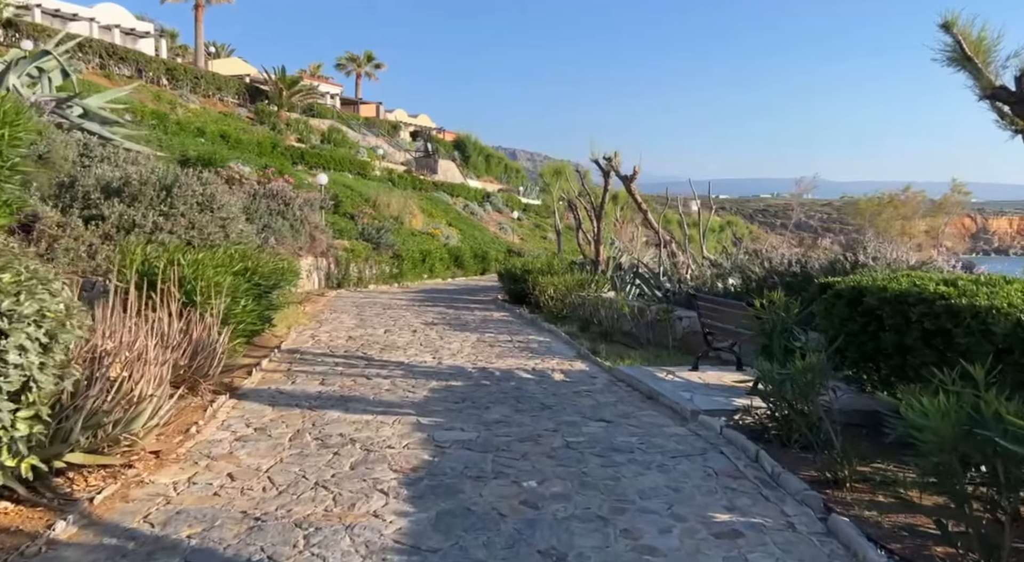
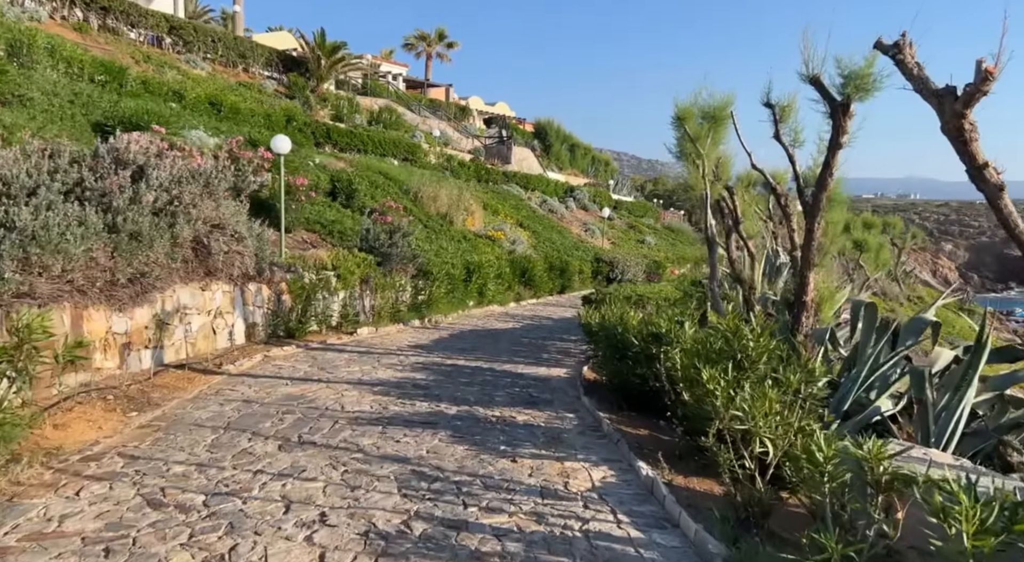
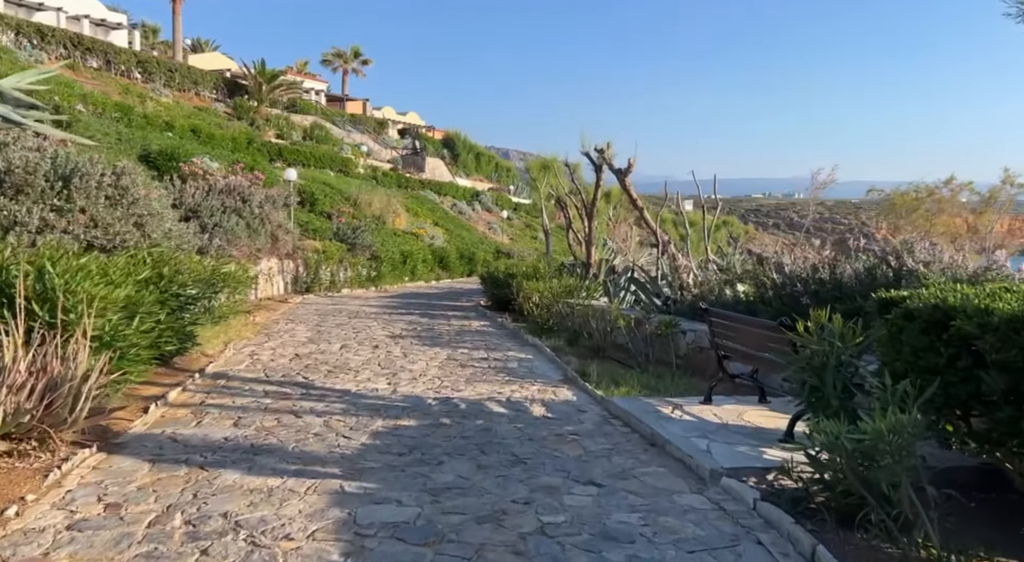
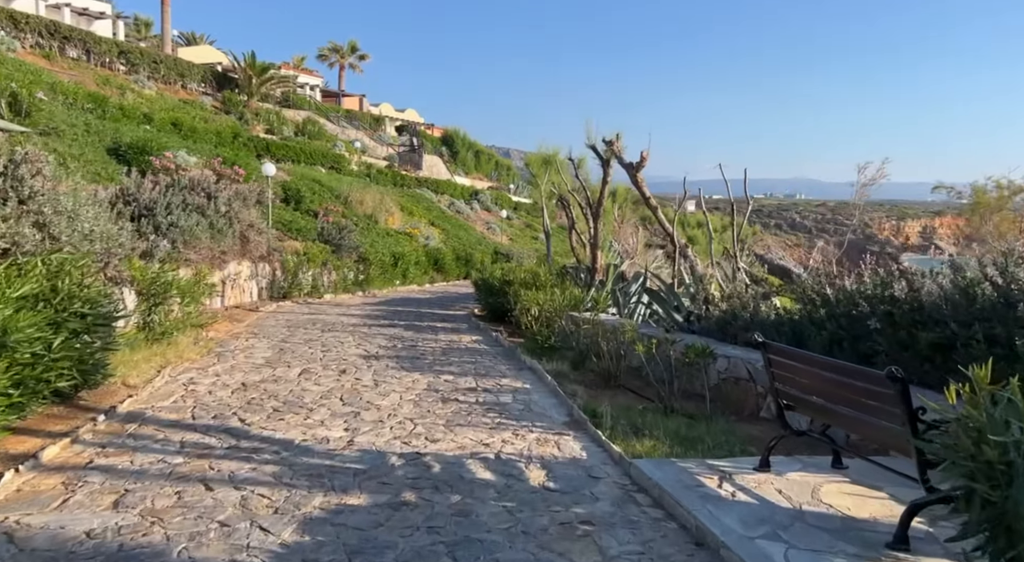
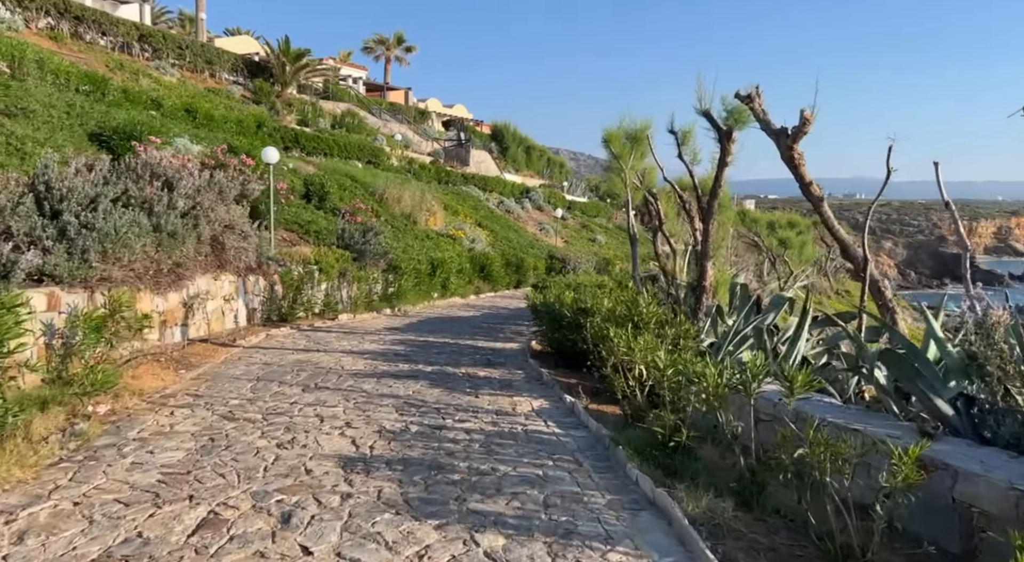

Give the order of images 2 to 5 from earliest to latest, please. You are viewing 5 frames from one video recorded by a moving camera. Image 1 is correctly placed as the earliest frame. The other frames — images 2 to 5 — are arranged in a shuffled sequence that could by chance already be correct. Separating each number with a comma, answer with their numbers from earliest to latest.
3, 4, 5, 2
